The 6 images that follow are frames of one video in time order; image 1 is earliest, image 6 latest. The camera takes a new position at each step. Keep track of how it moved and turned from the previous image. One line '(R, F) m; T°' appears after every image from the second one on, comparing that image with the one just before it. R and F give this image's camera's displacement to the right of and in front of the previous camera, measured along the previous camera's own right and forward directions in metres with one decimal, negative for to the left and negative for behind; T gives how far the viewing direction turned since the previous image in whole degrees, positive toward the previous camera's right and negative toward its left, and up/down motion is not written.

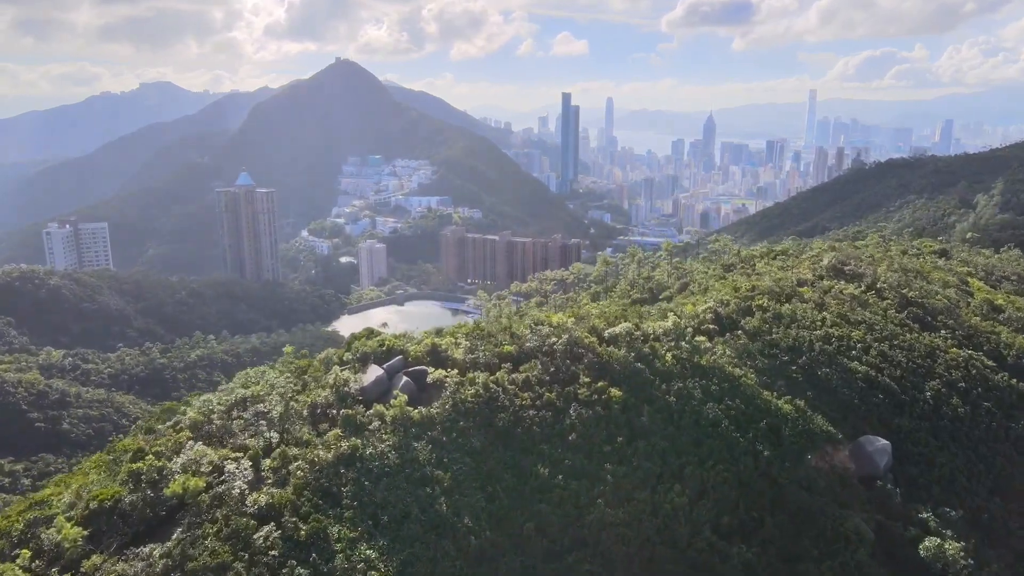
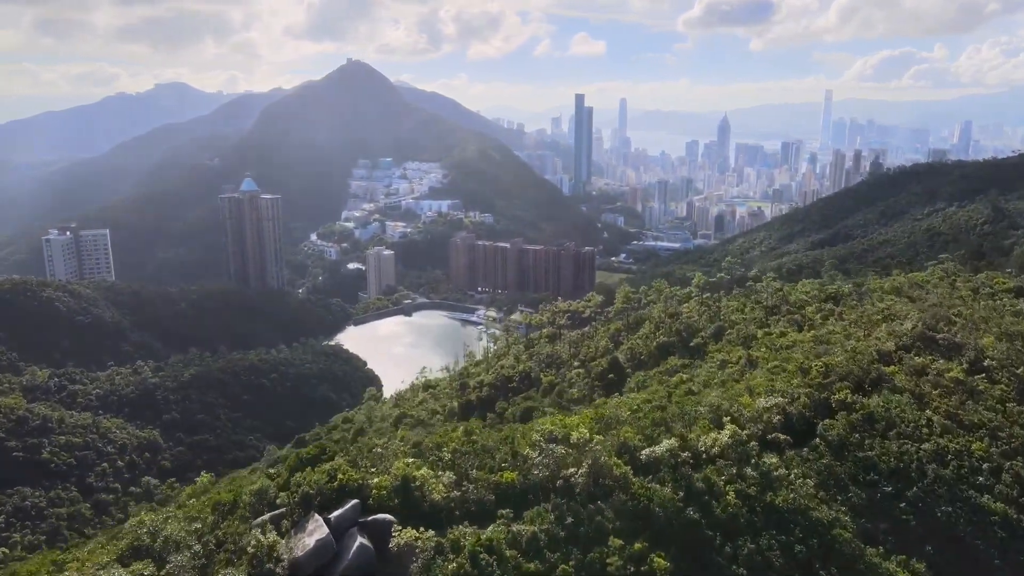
(0.0, +1.3) m; -1°
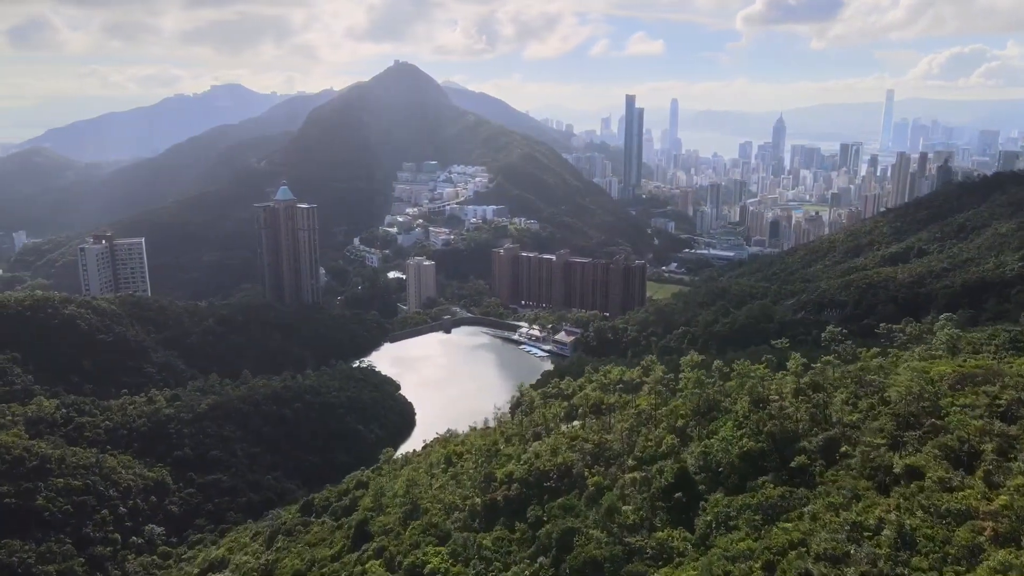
(+0.1, +2.1) m; -4°
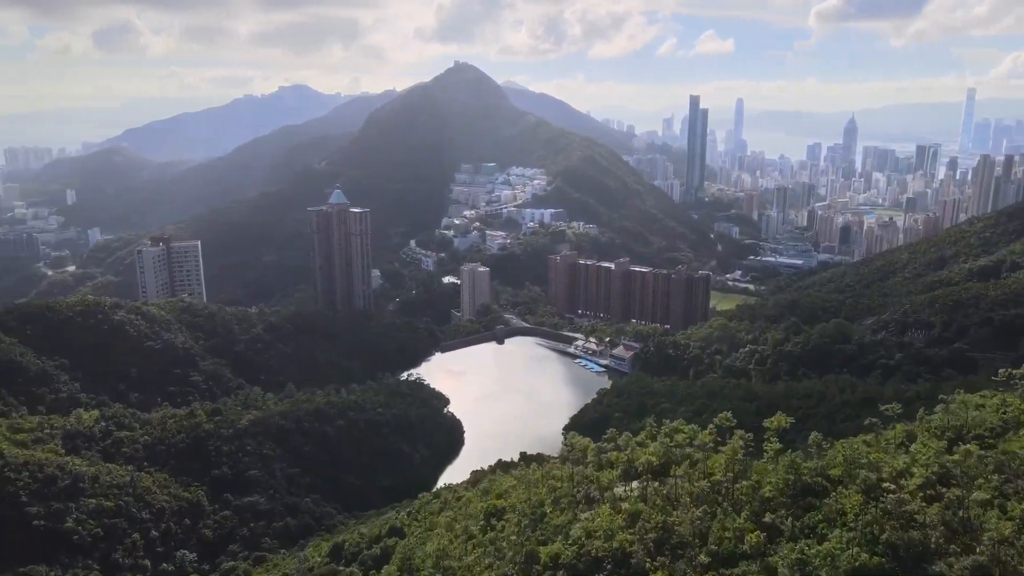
(+0.1, +1.3) m; -4°
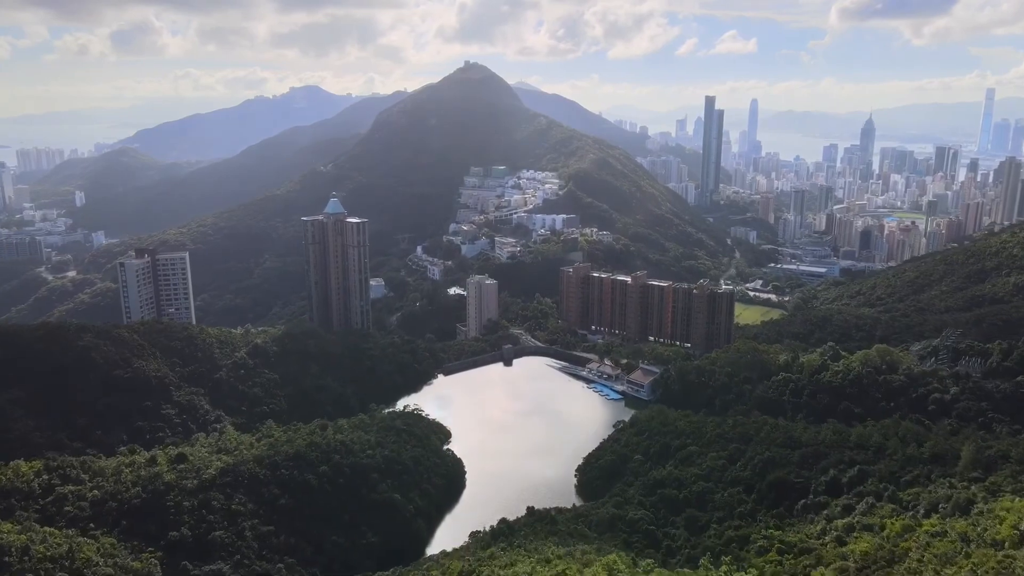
(+0.1, +2.5) m; -1°
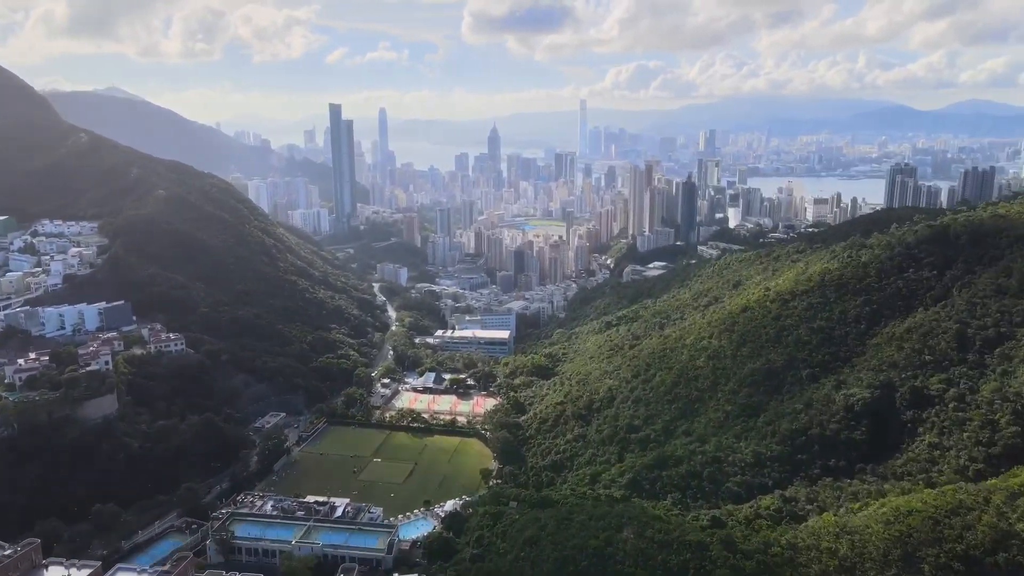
(+6.2, +21.0) m; +27°
